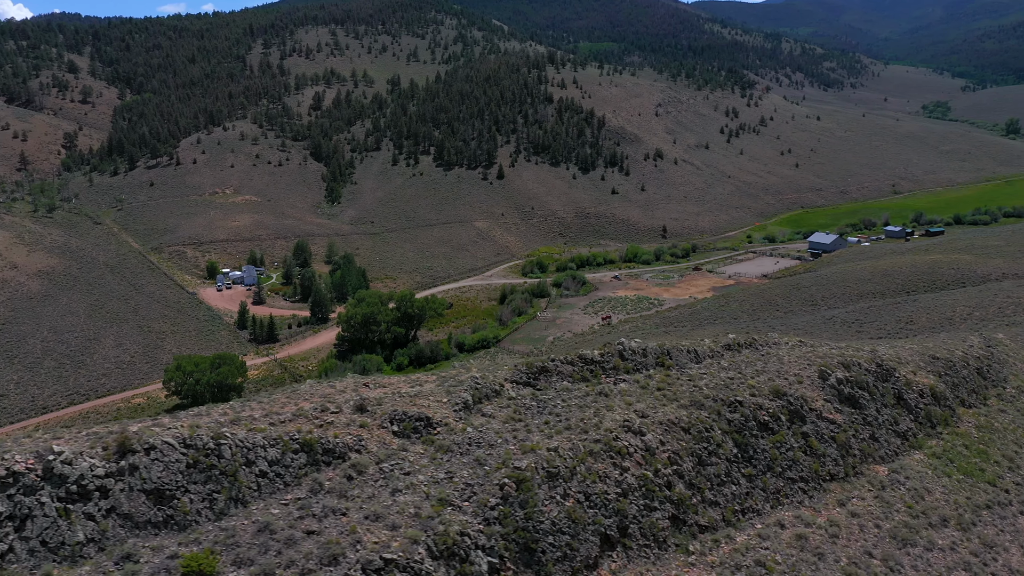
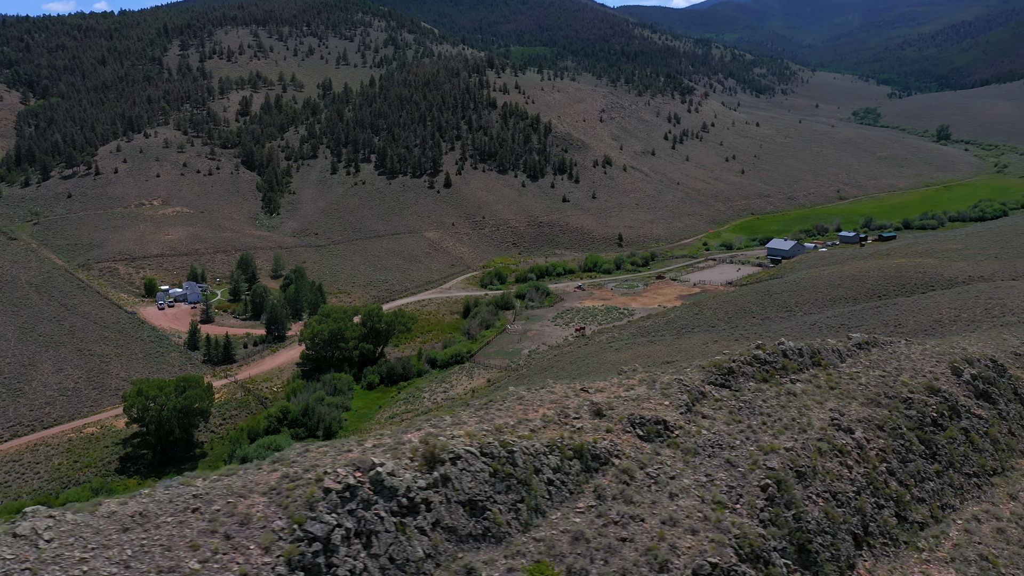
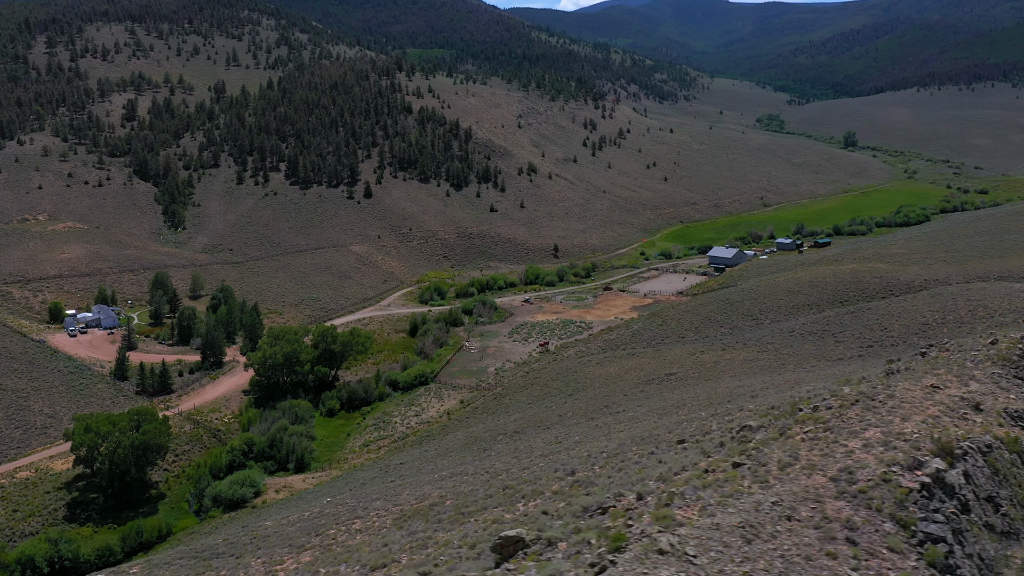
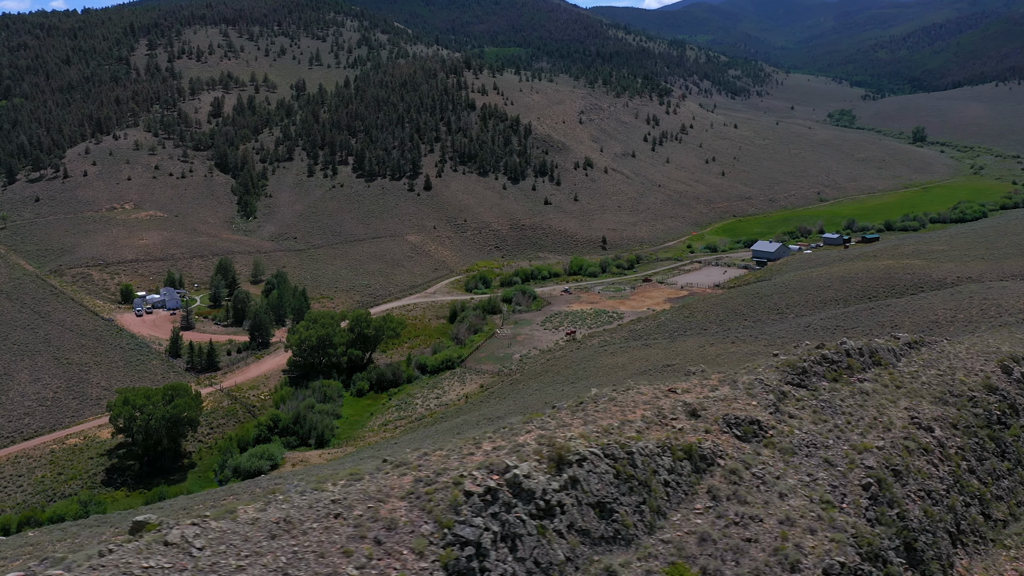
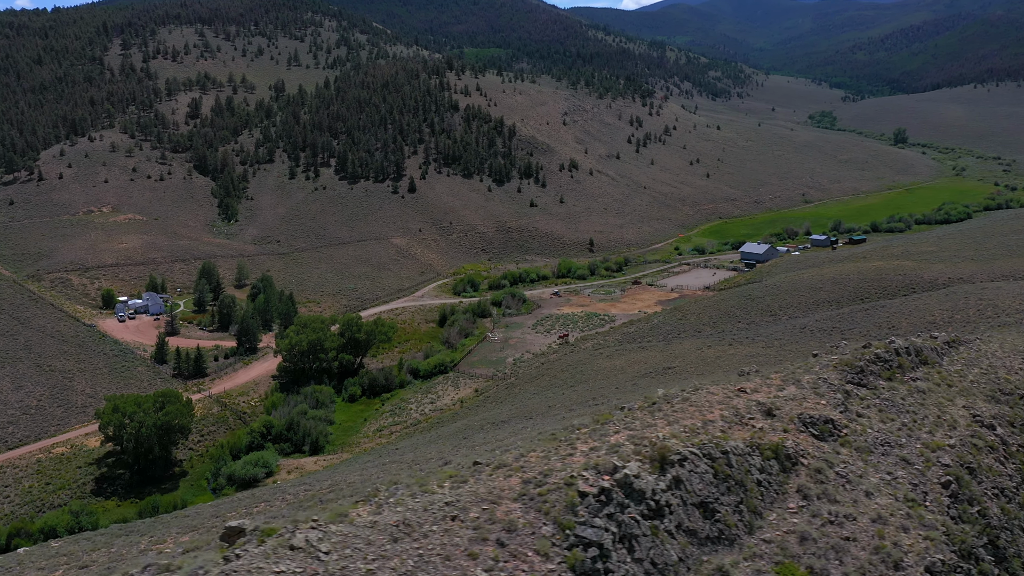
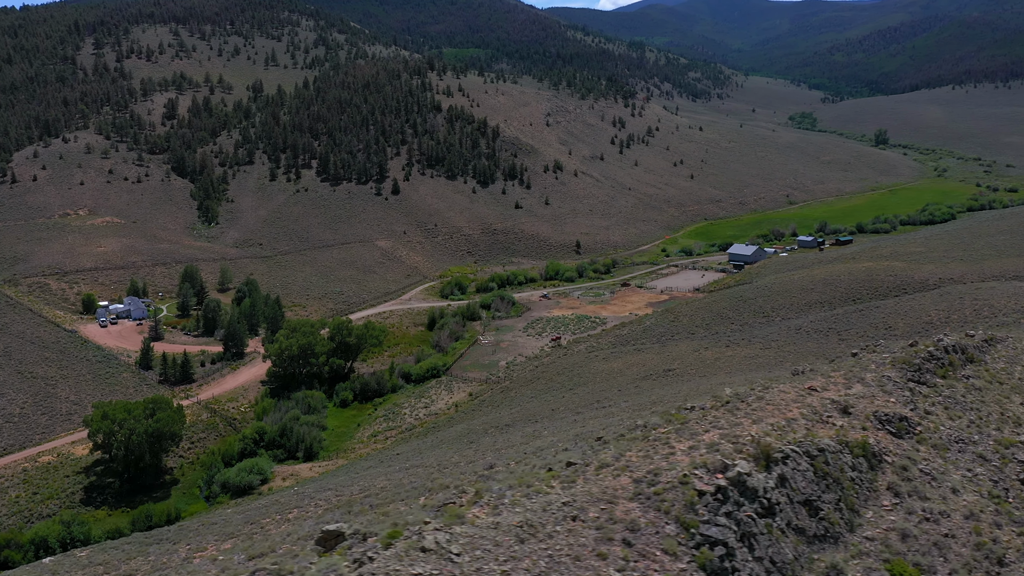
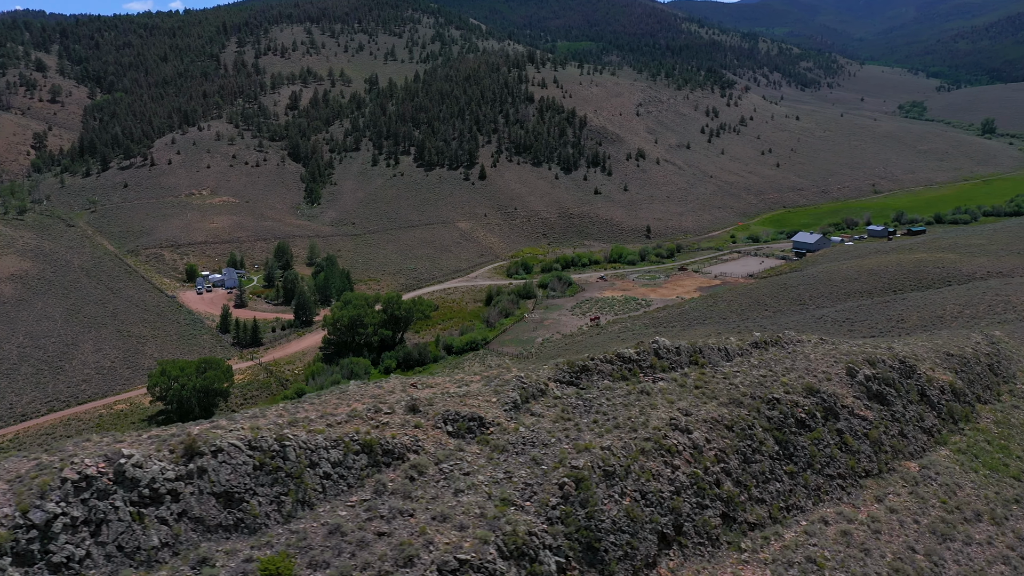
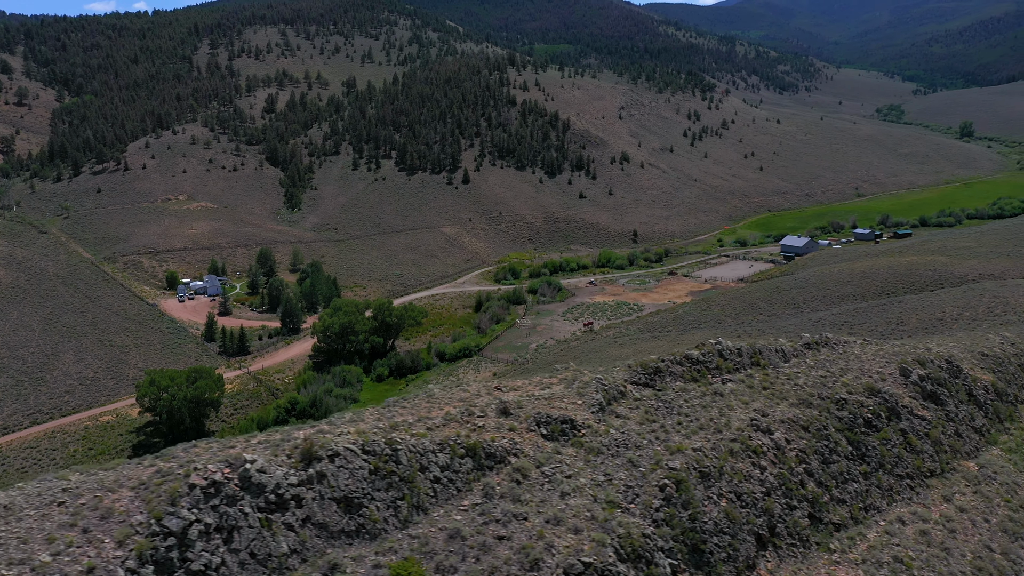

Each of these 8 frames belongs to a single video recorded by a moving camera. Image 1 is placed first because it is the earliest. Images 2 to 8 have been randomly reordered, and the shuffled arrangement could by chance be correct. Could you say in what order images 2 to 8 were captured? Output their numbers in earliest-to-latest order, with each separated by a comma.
7, 8, 2, 4, 5, 6, 3
